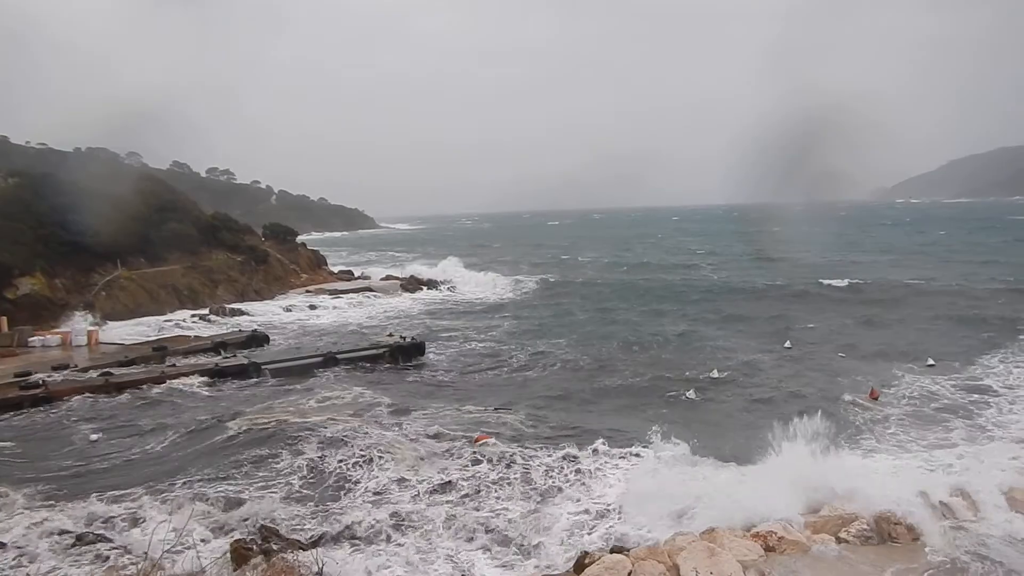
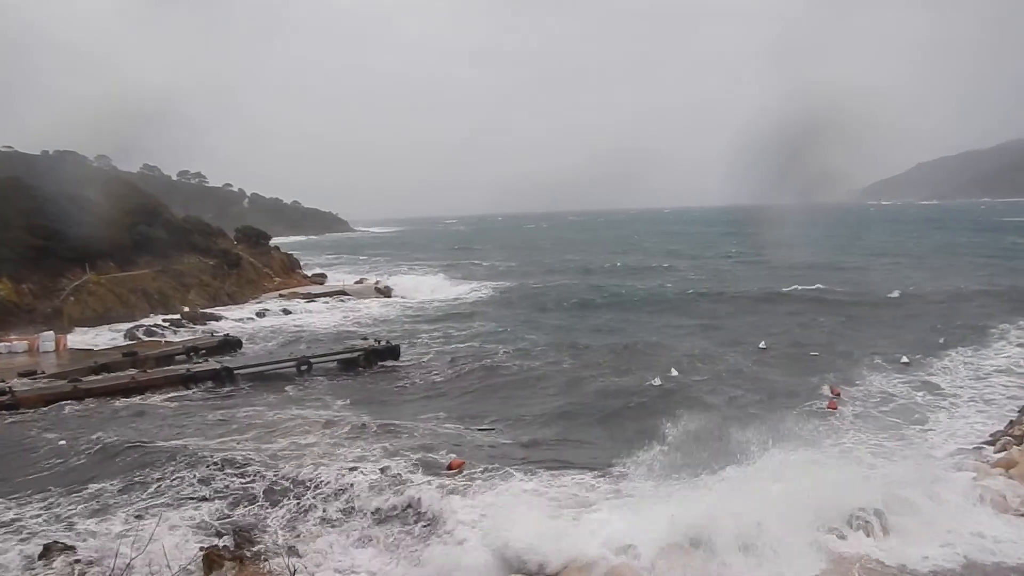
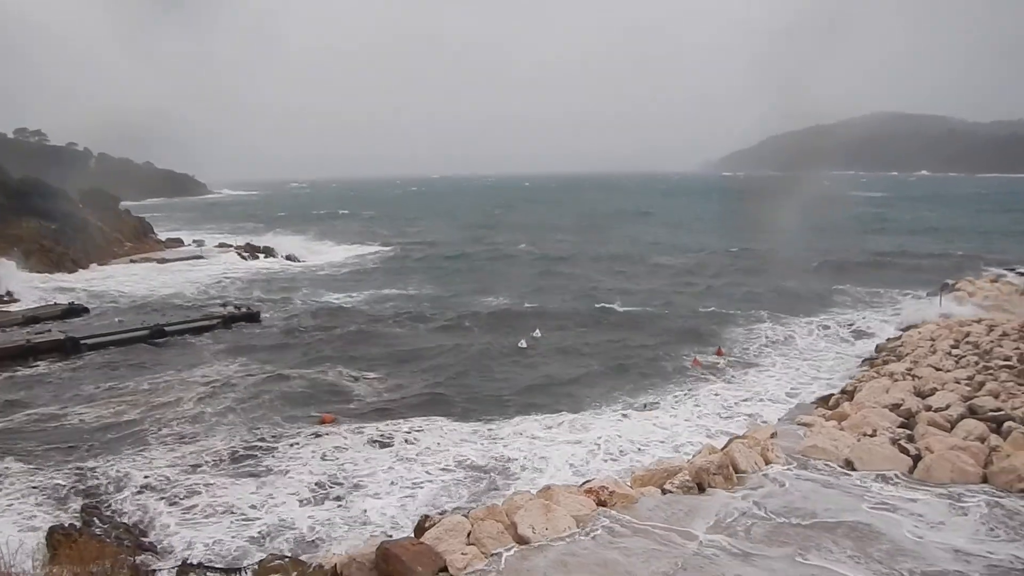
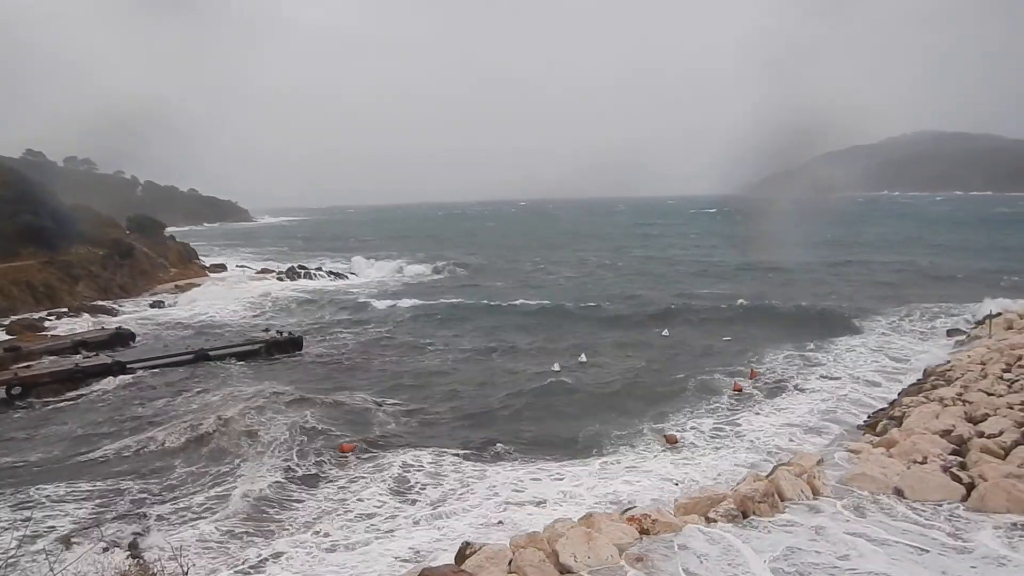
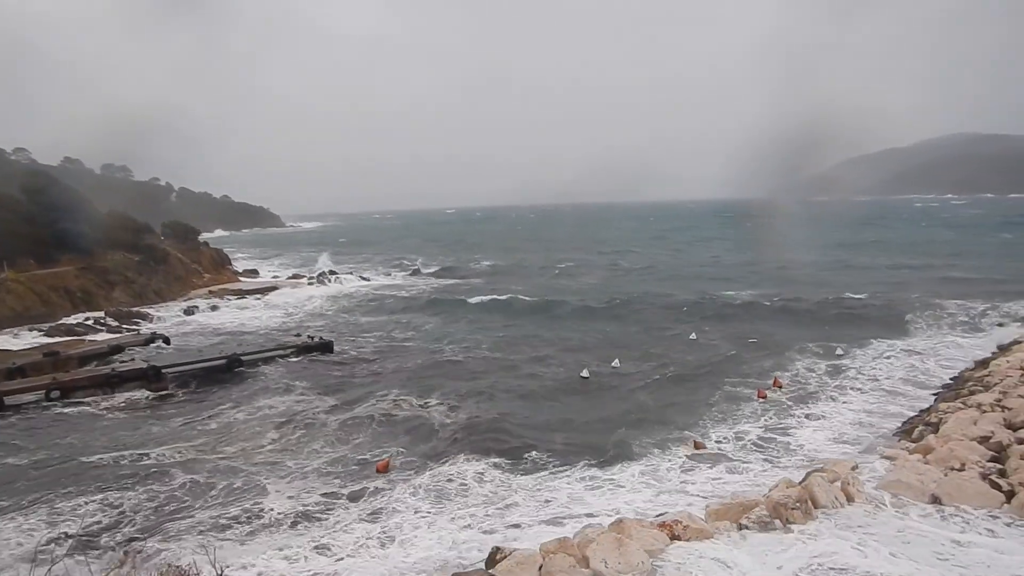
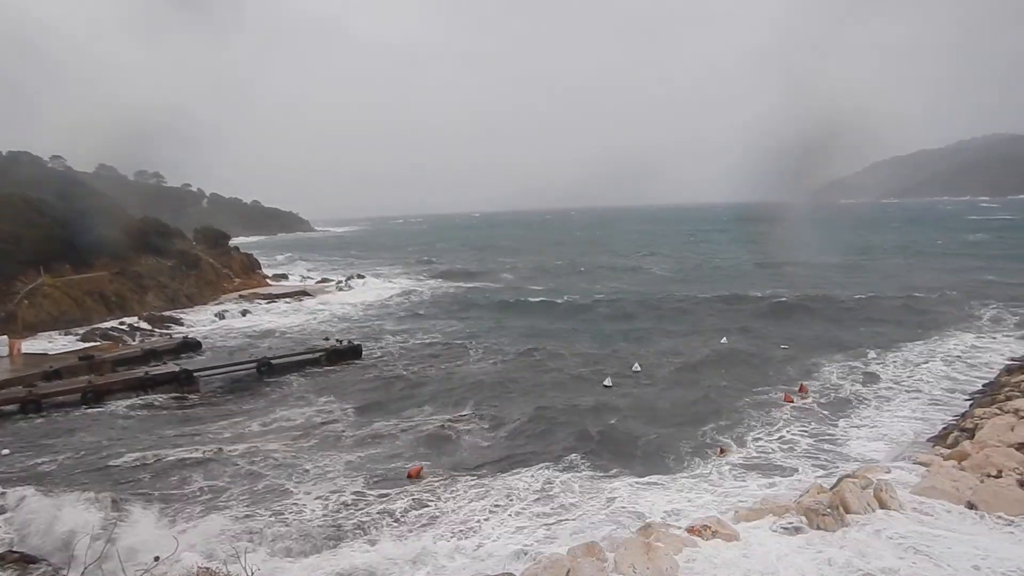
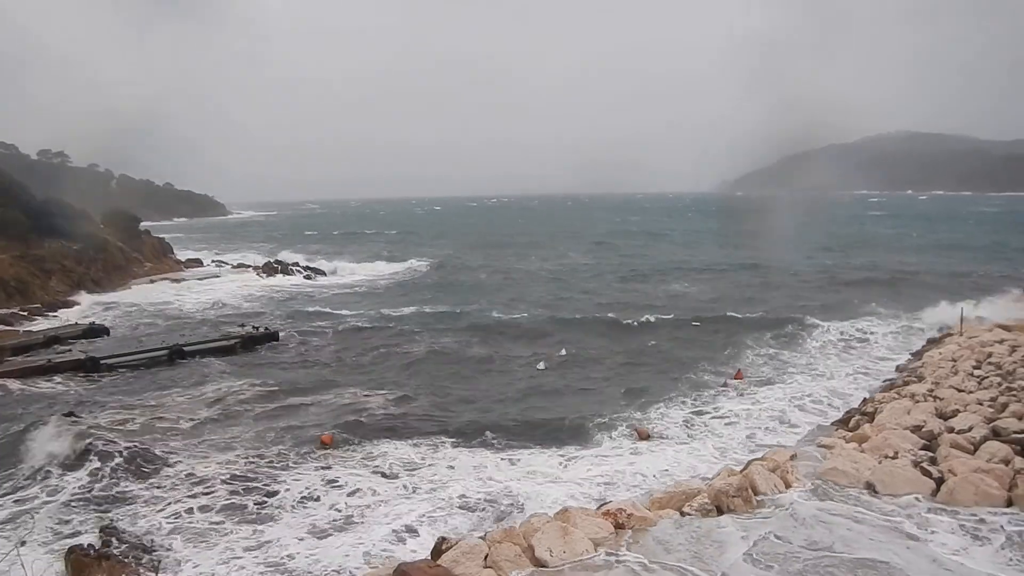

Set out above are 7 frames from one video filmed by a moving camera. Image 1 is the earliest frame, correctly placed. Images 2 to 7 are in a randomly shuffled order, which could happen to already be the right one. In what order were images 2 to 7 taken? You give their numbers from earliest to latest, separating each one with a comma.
2, 6, 5, 4, 7, 3
